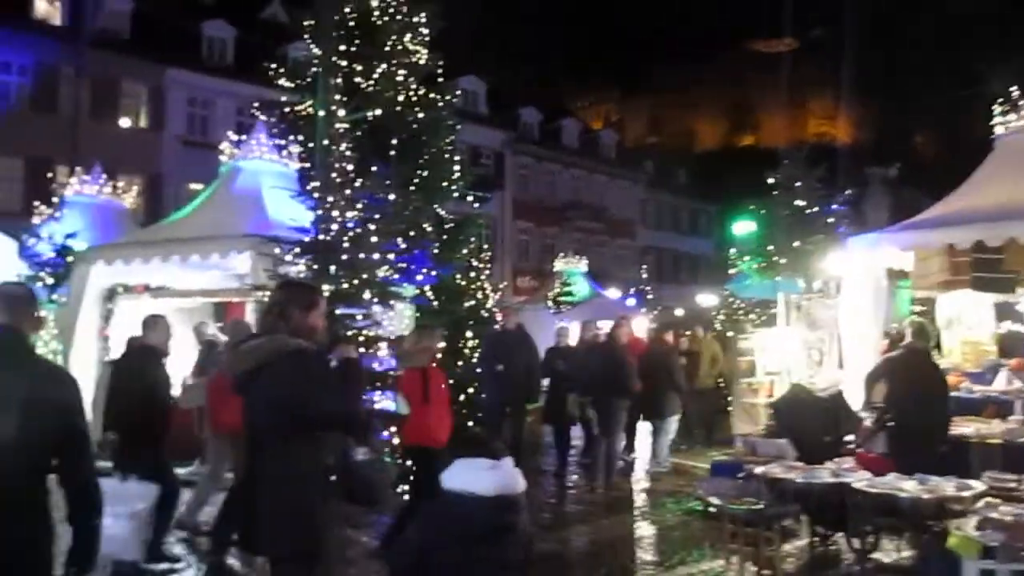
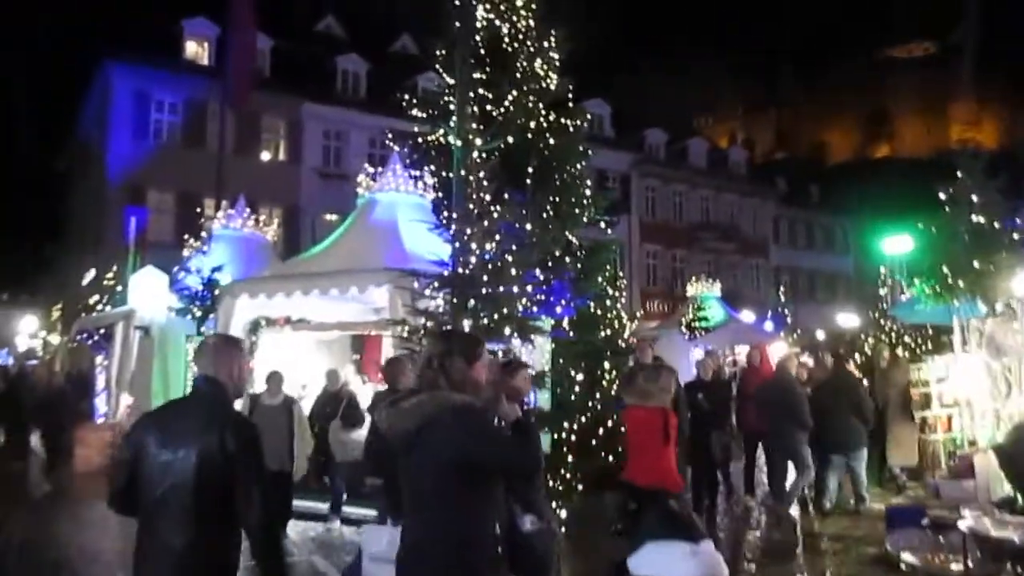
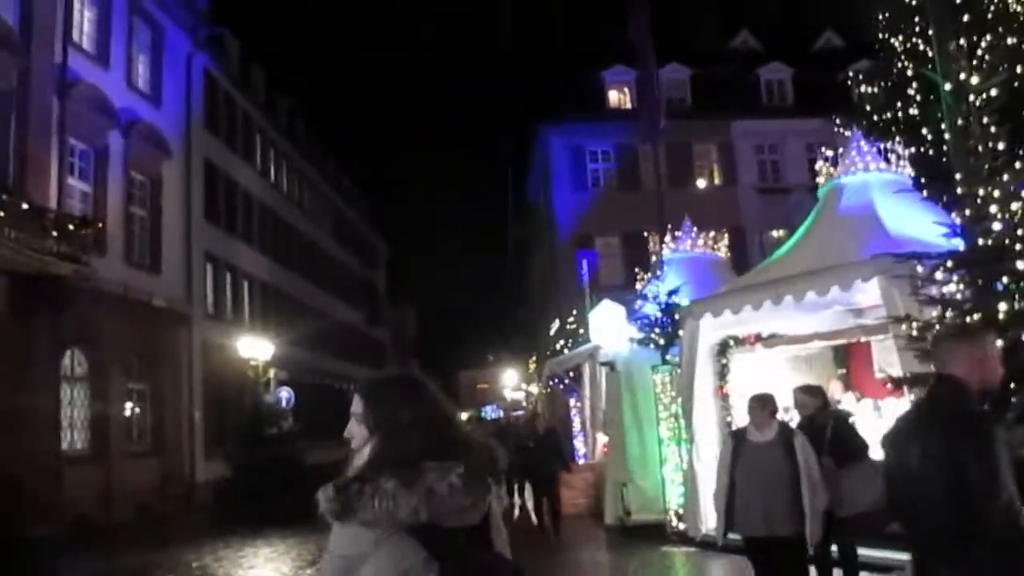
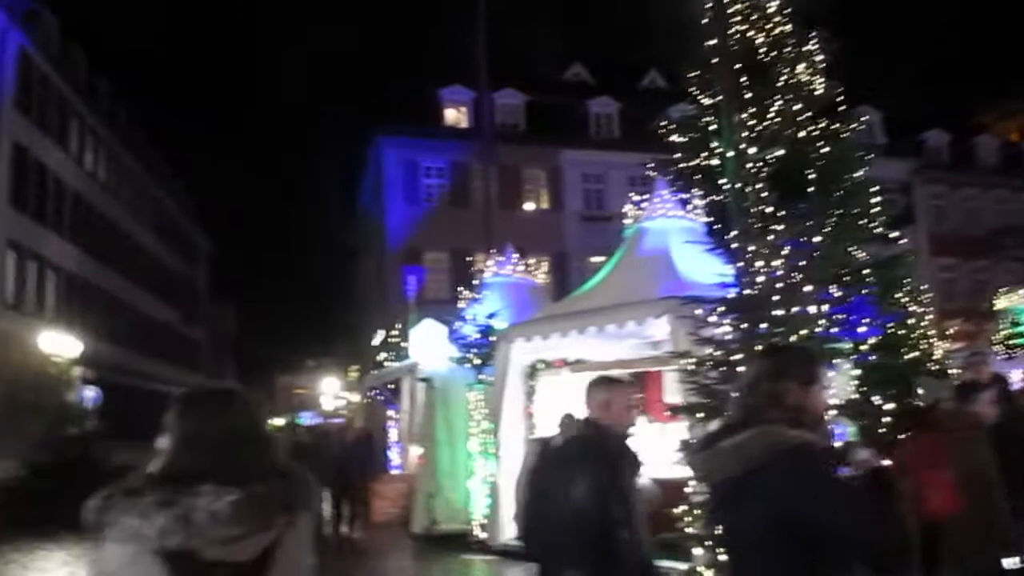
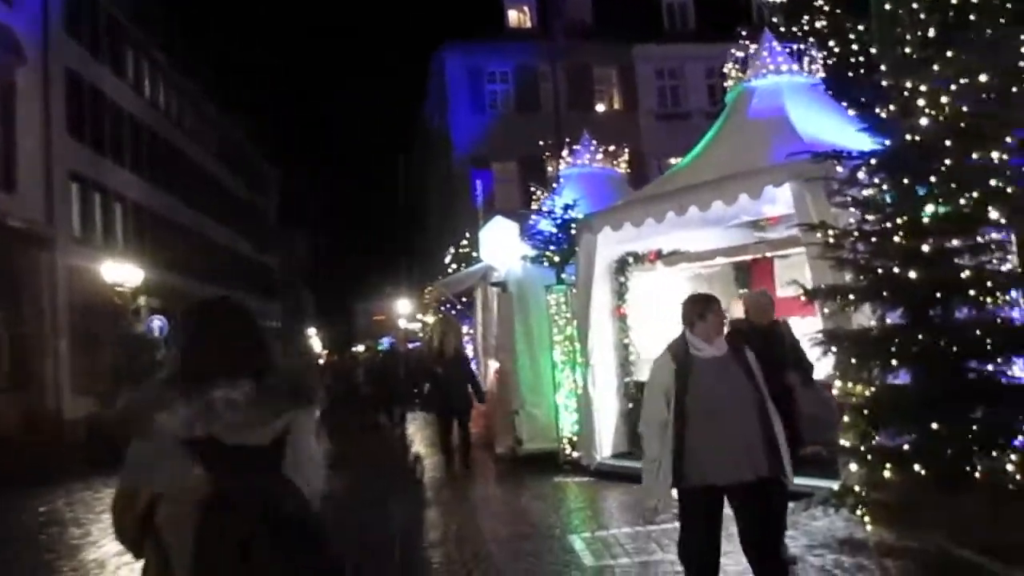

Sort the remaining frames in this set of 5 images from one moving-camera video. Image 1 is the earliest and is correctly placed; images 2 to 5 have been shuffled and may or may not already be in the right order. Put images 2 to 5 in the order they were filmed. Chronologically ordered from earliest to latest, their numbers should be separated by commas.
2, 4, 3, 5
